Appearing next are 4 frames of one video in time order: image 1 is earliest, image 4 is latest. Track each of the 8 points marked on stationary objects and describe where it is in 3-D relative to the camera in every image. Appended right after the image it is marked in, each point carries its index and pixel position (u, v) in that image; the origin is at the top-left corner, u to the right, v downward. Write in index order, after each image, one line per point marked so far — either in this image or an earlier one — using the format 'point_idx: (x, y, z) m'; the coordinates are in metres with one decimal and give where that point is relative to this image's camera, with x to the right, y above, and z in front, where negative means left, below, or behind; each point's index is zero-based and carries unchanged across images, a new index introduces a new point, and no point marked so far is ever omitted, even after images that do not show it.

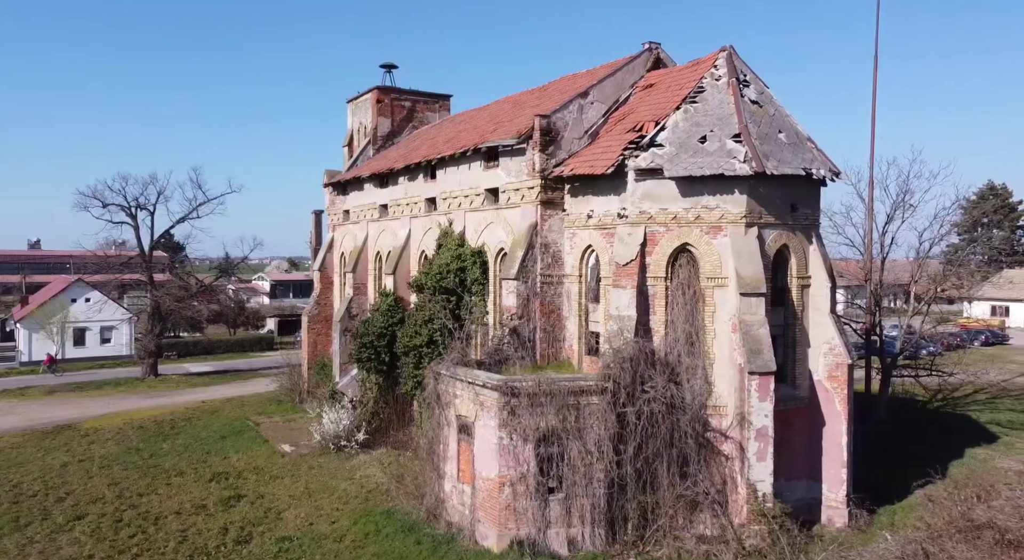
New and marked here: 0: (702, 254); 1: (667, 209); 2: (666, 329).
0: (+4.2, +0.6, +19.6) m
1: (+3.4, +1.6, +19.8) m
2: (+3.4, -1.1, +19.9) m
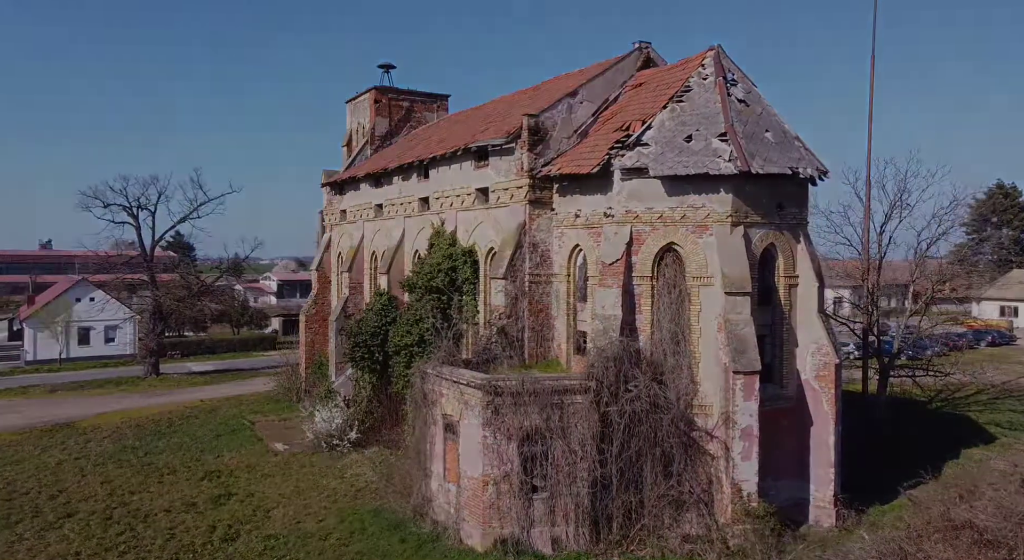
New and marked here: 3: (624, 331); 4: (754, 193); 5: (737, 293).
0: (+3.8, +0.6, +19.6) m
1: (+3.1, +1.6, +19.8) m
2: (+3.1, -1.1, +19.9) m
3: (+2.4, -1.1, +19.8) m
4: (+5.3, +1.9, +19.7) m
5: (+4.7, -0.3, +19.1) m
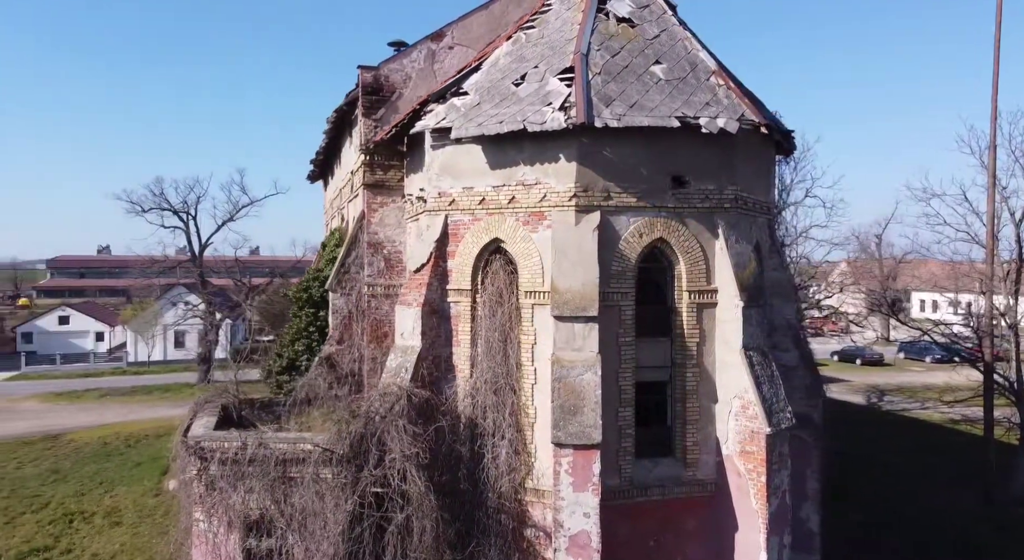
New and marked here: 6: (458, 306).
0: (+0.1, +0.3, +12.8) m
1: (-0.6, +1.4, +13.2) m
2: (-0.6, -1.3, +13.3) m
3: (-1.3, -1.4, +13.4) m
4: (+1.5, +1.7, +12.5) m
5: (+0.8, -0.5, +12.0) m
6: (-0.8, -0.4, +13.4) m
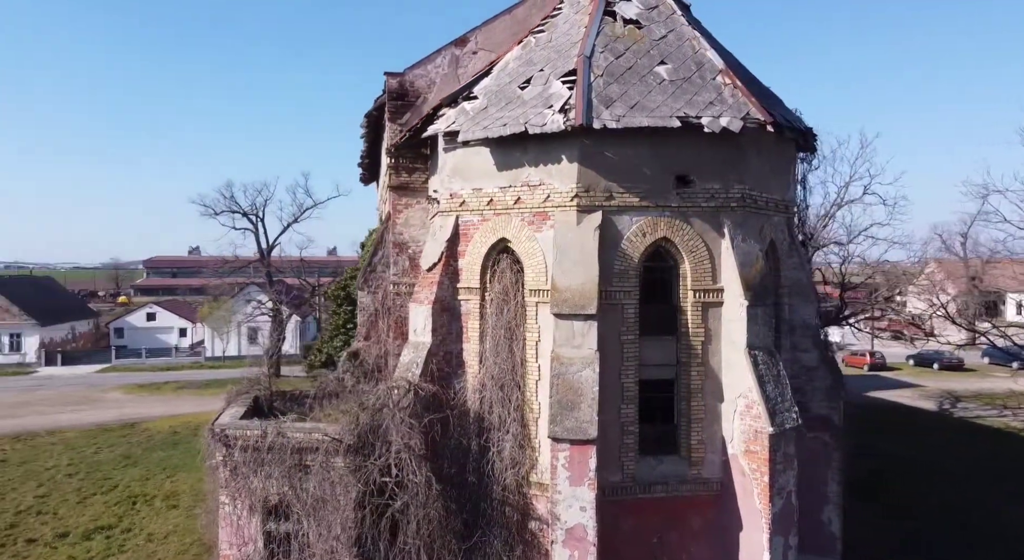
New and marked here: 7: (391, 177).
0: (+0.2, +0.4, +13.1) m
1: (-0.4, +1.4, +13.5) m
2: (-0.4, -1.3, +13.6) m
3: (-1.1, -1.3, +13.8) m
4: (+1.5, +1.7, +12.7) m
5: (+0.8, -0.5, +12.3) m
6: (-0.6, -0.4, +13.8) m
7: (-2.2, +1.9, +16.5) m
